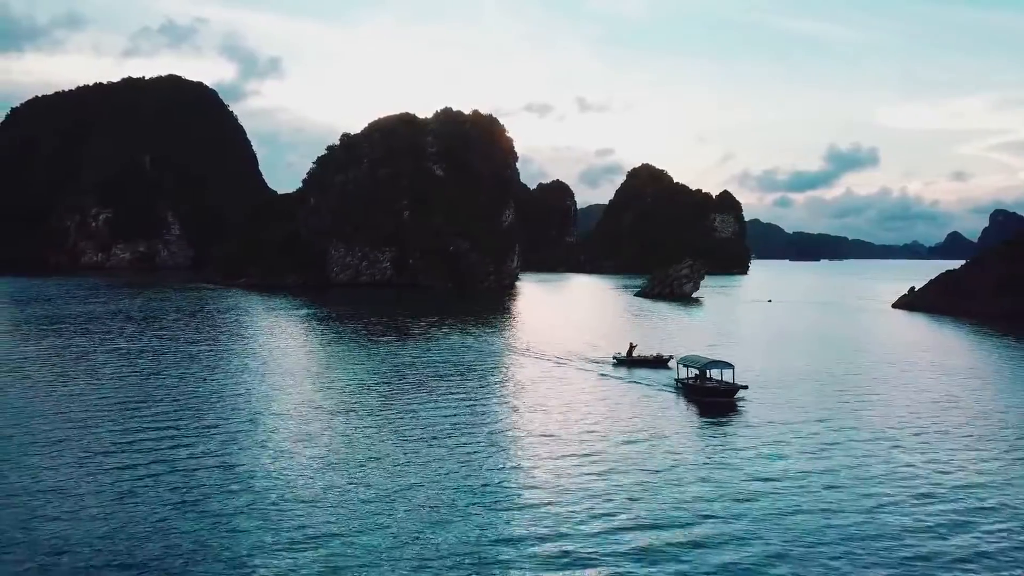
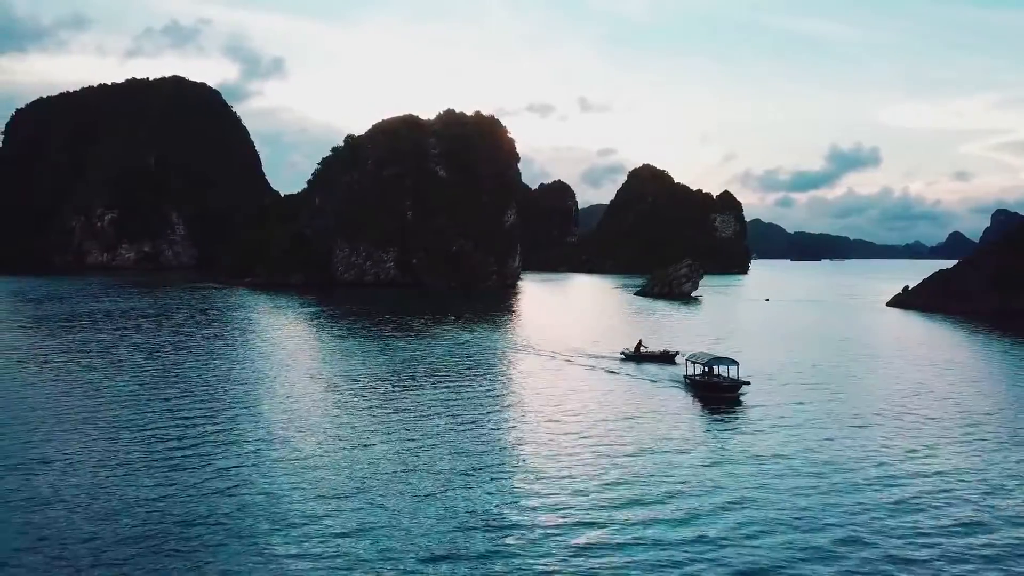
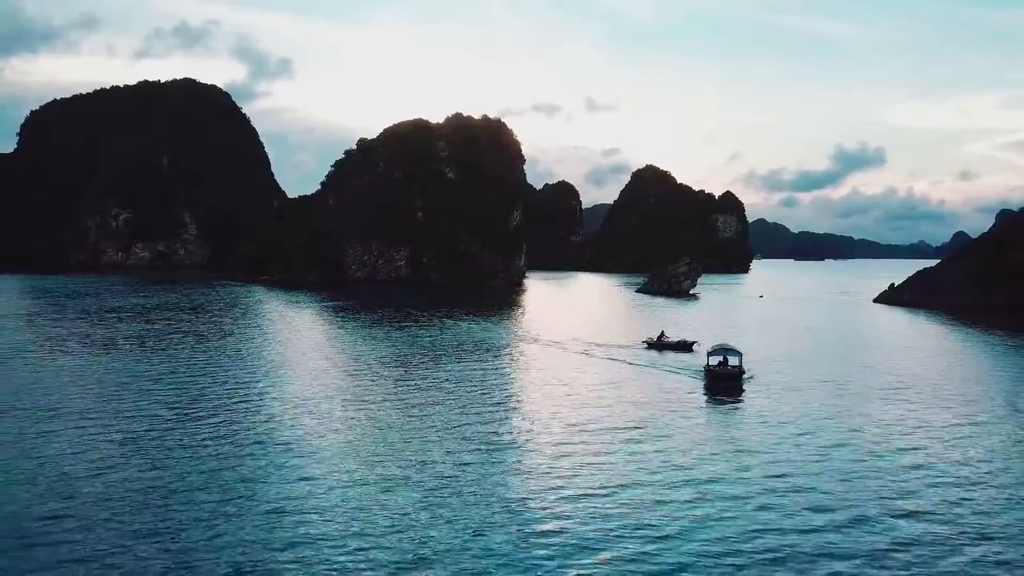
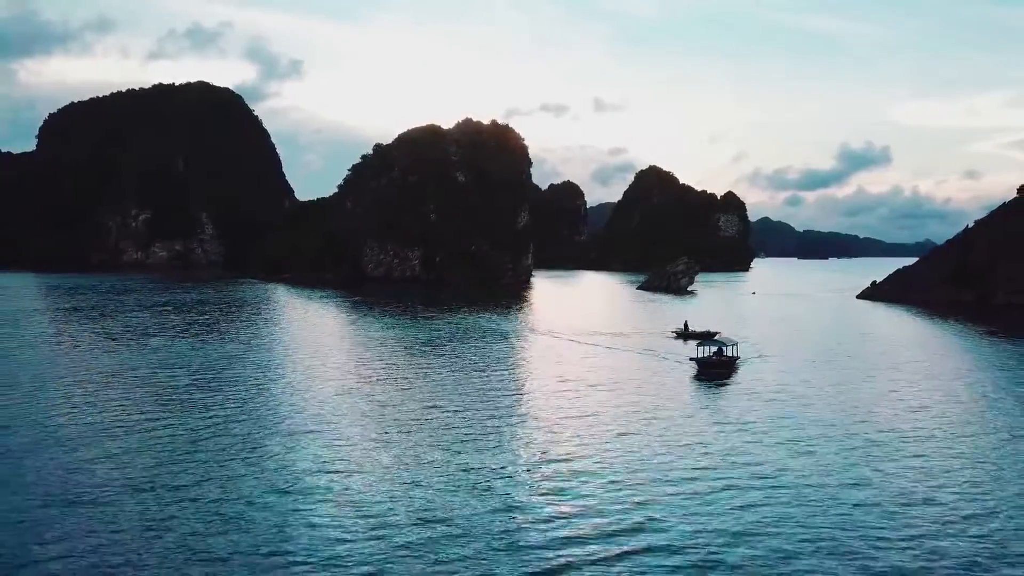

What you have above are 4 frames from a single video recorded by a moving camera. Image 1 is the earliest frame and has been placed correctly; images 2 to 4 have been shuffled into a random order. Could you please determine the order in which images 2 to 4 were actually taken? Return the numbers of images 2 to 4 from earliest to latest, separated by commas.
2, 3, 4
